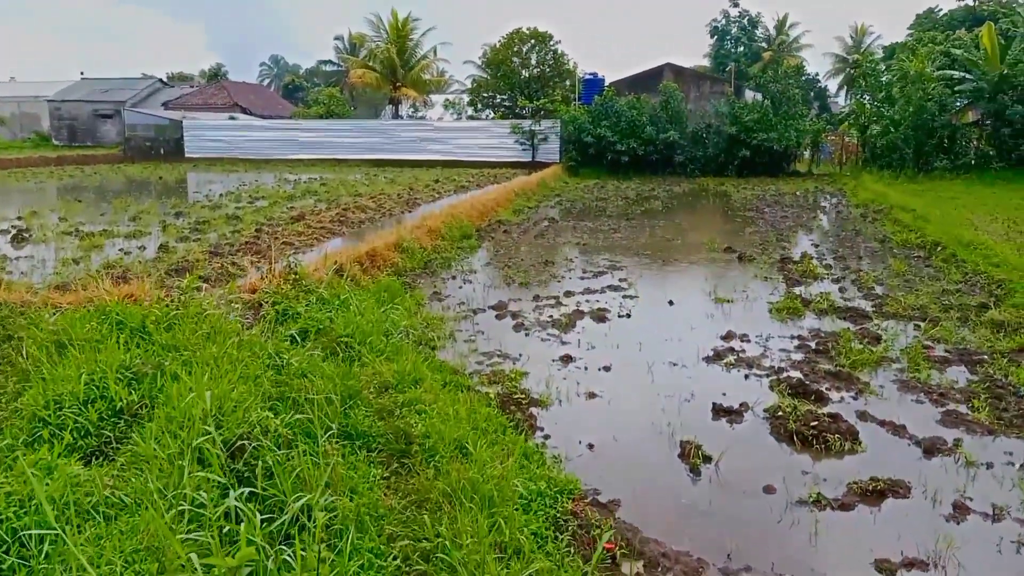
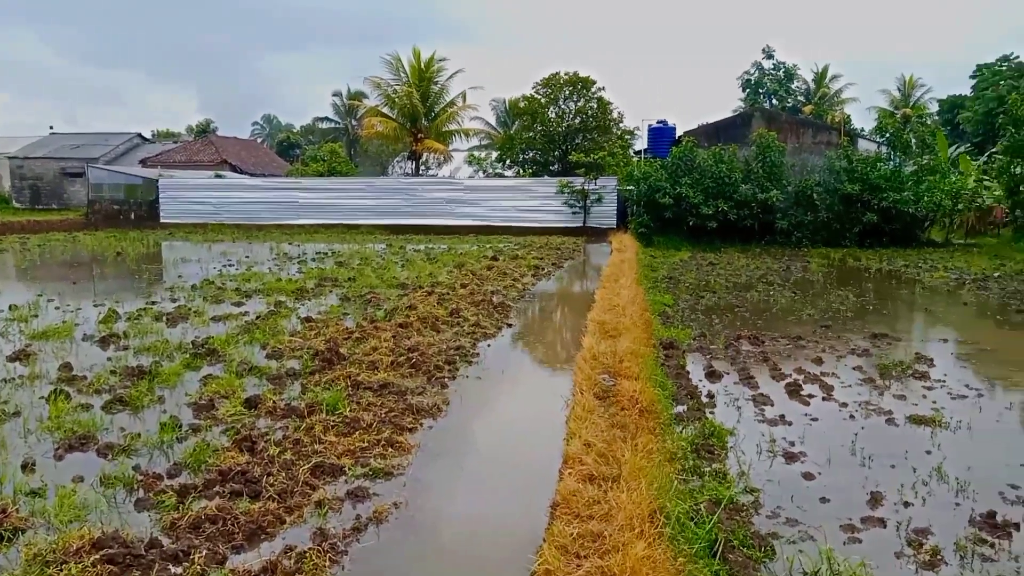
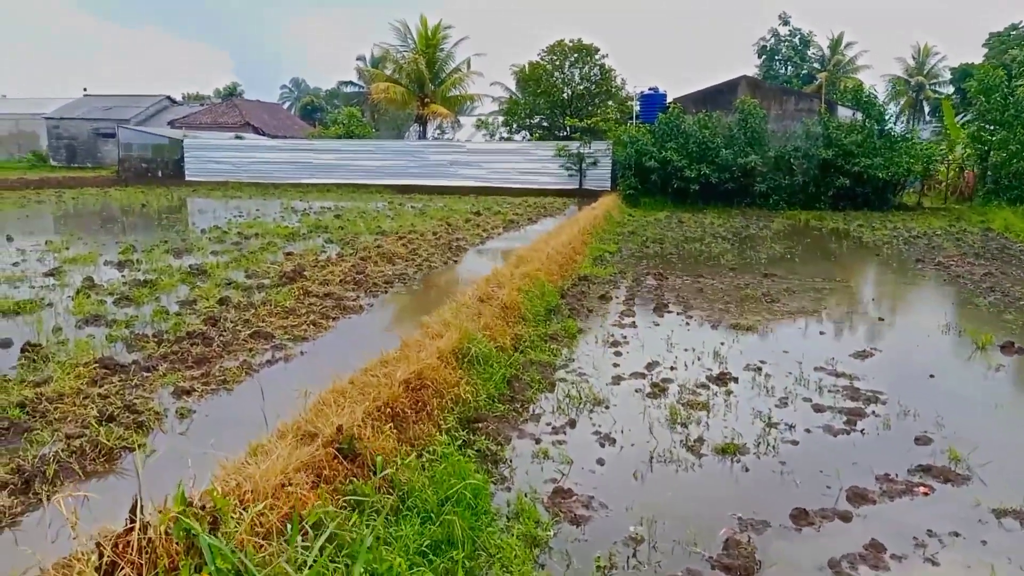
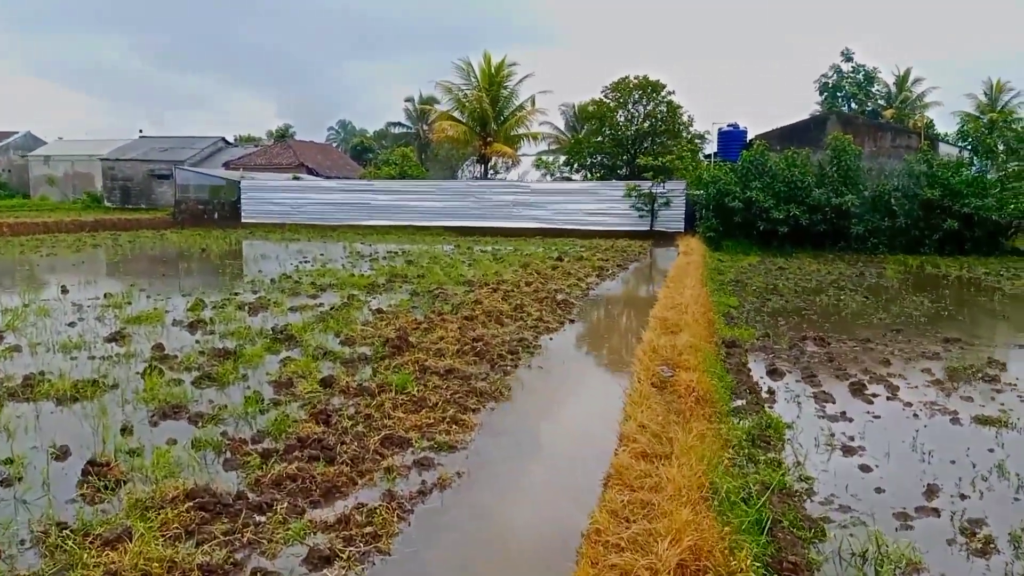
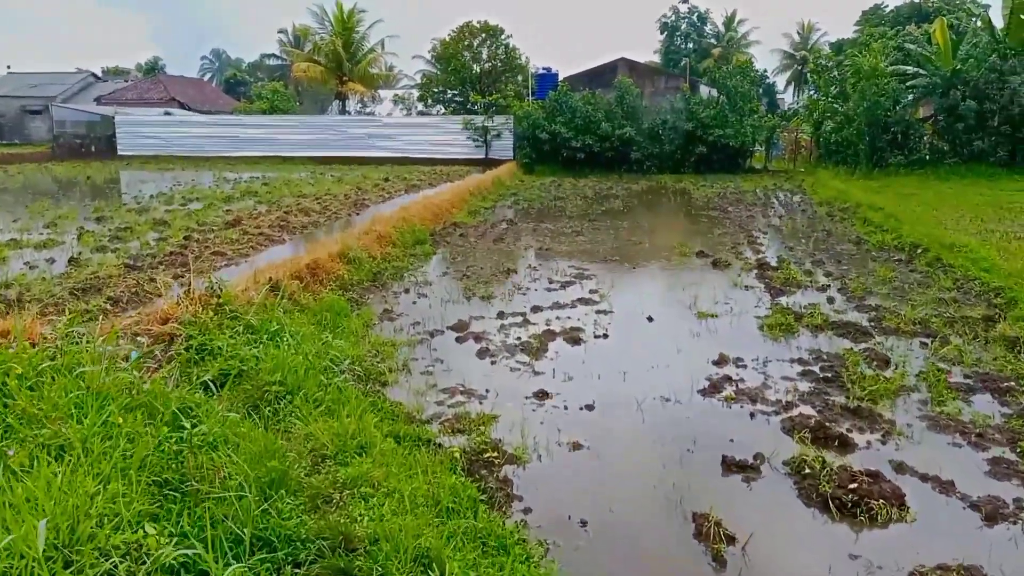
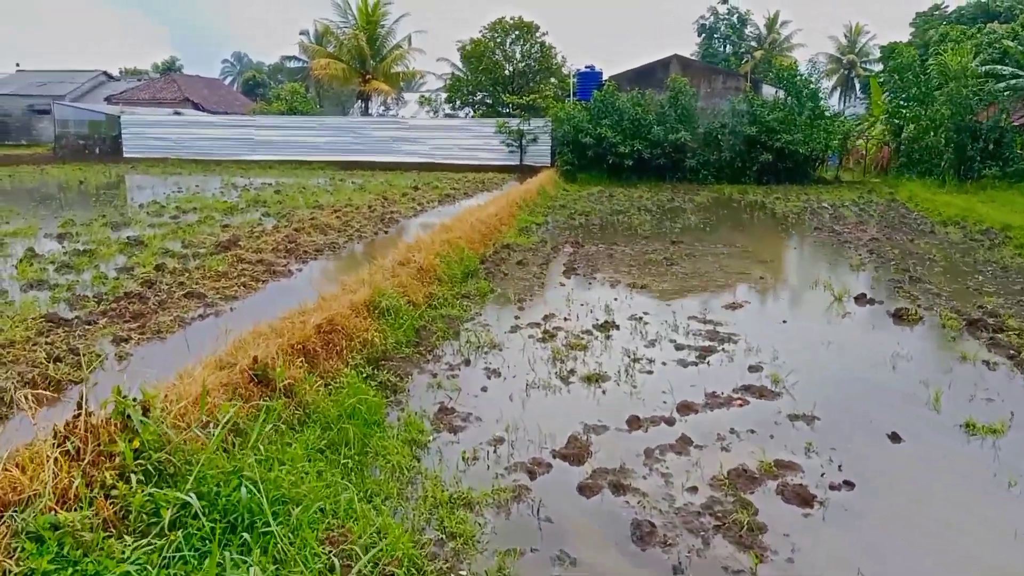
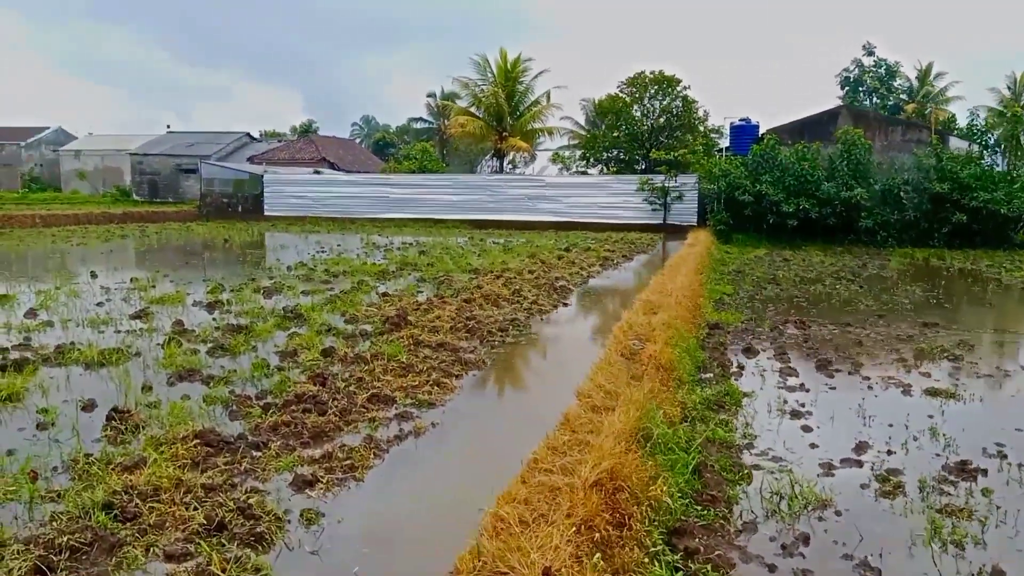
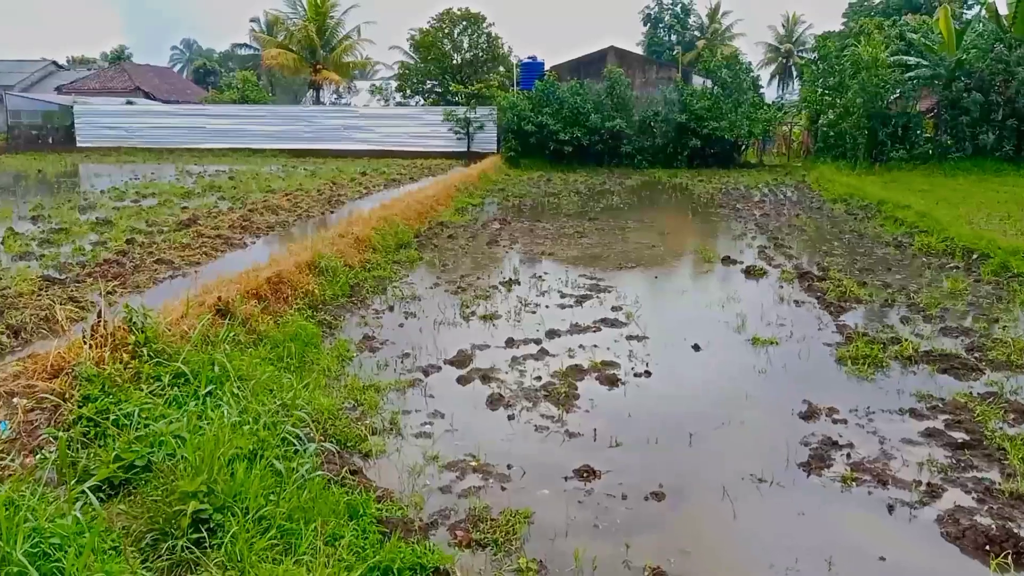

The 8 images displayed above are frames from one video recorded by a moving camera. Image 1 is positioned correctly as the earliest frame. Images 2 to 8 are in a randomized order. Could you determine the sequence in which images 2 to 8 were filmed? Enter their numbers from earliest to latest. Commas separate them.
5, 8, 6, 3, 7, 4, 2
